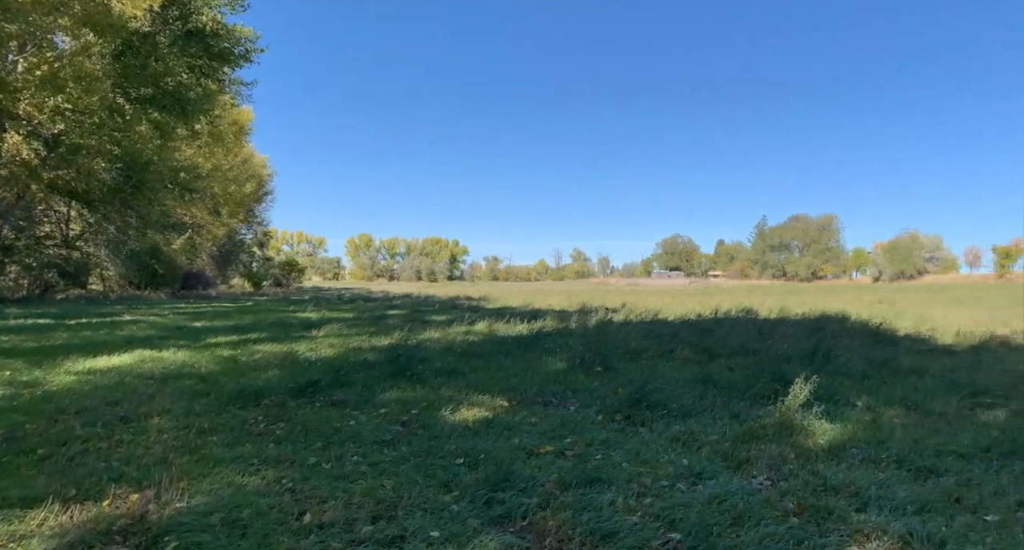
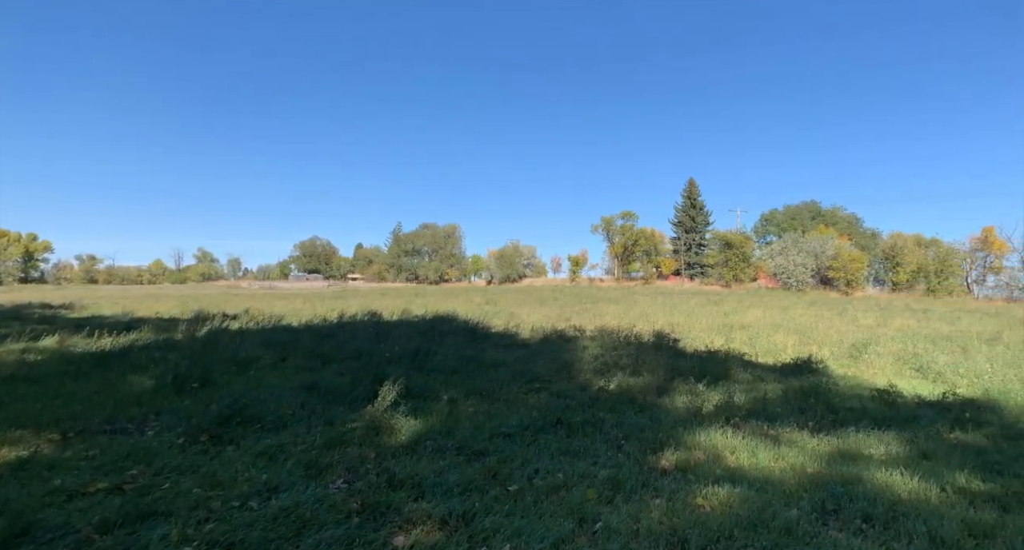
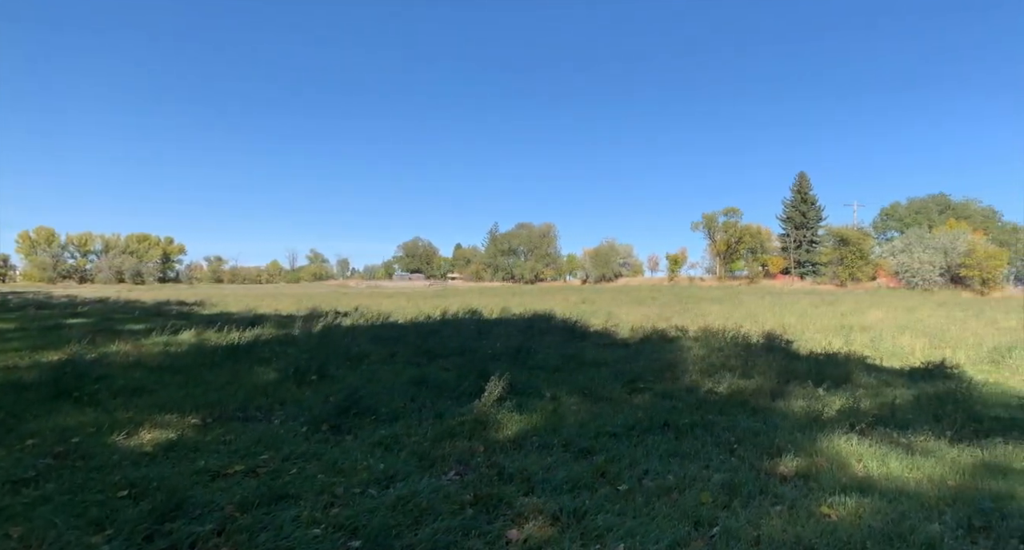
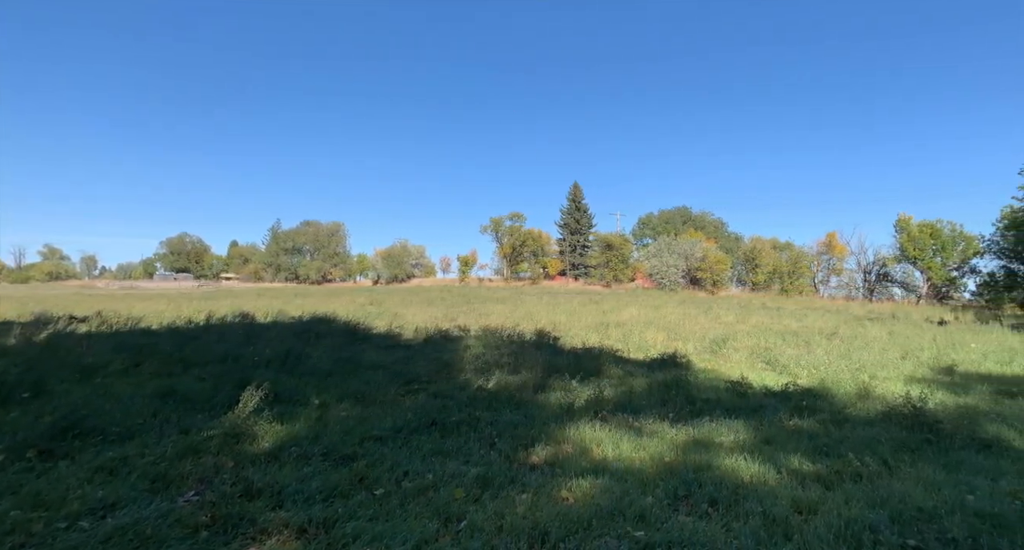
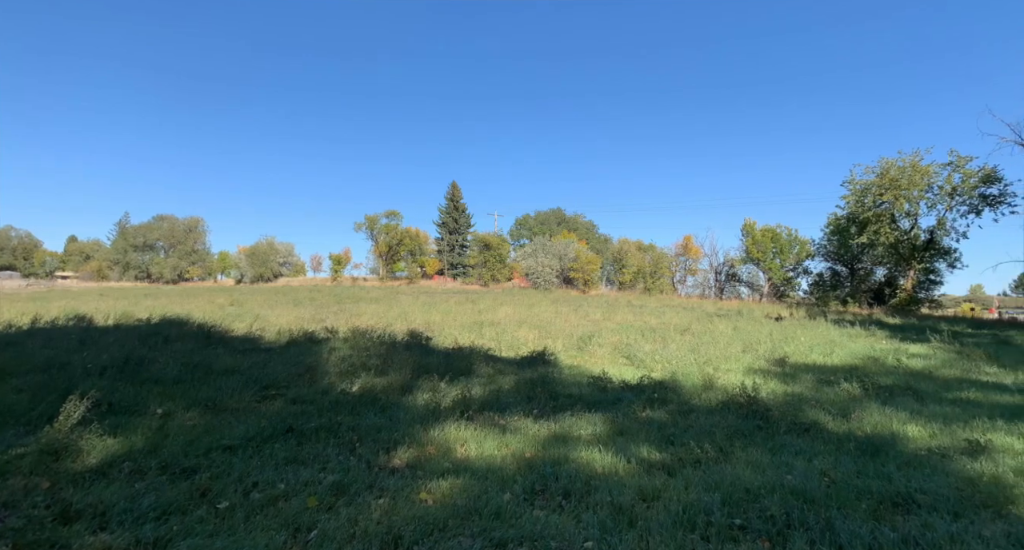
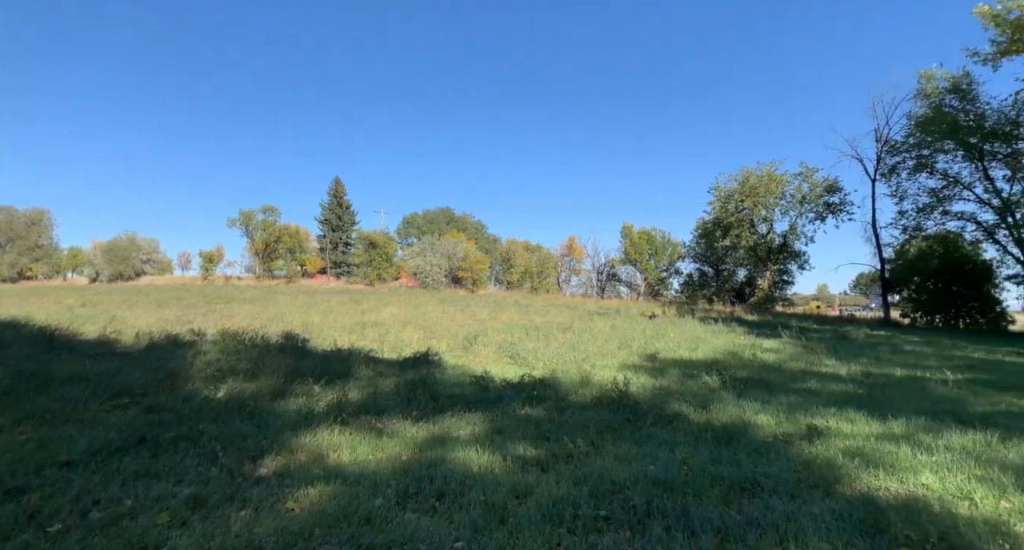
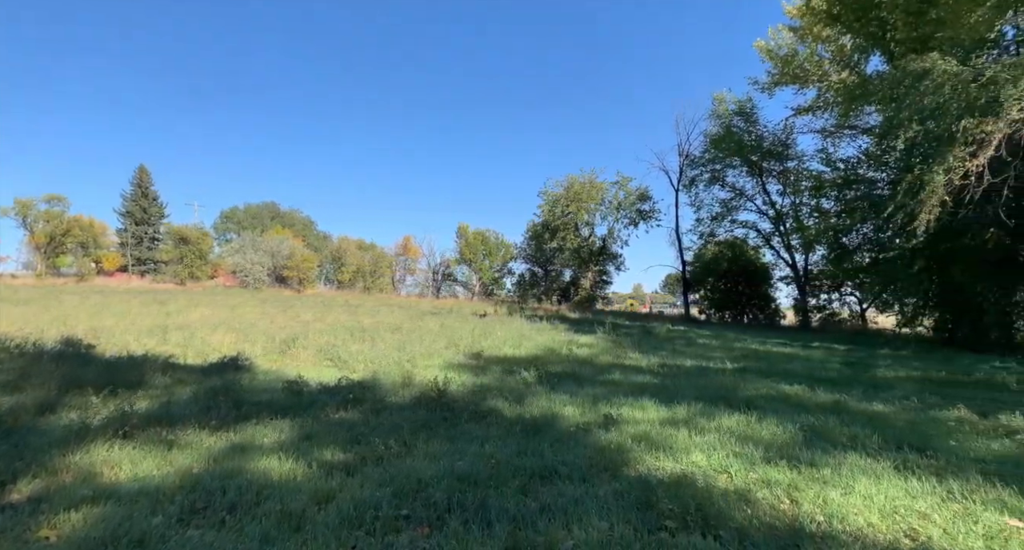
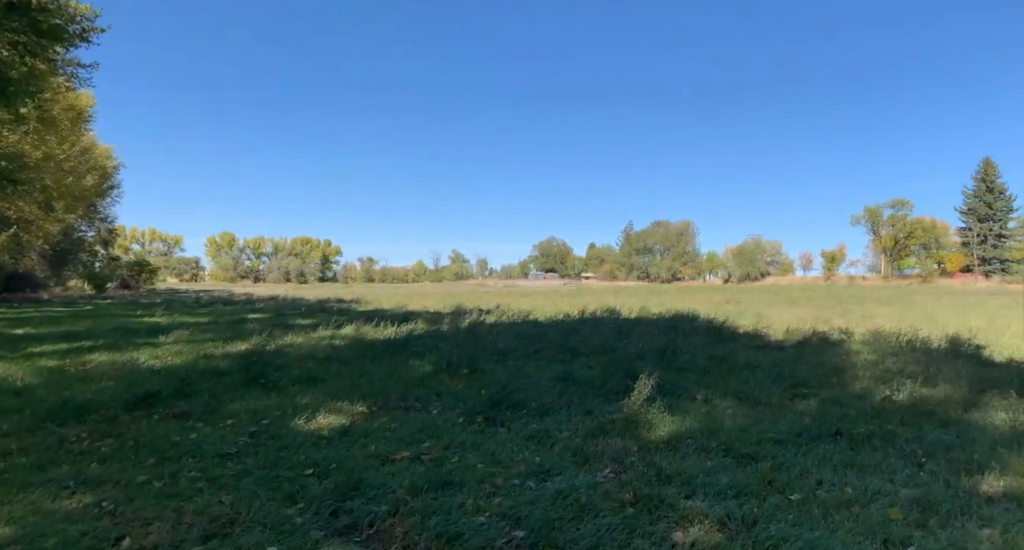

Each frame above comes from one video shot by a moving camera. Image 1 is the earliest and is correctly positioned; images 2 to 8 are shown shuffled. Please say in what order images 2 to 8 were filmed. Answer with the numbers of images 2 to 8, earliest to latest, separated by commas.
8, 3, 2, 4, 5, 6, 7
